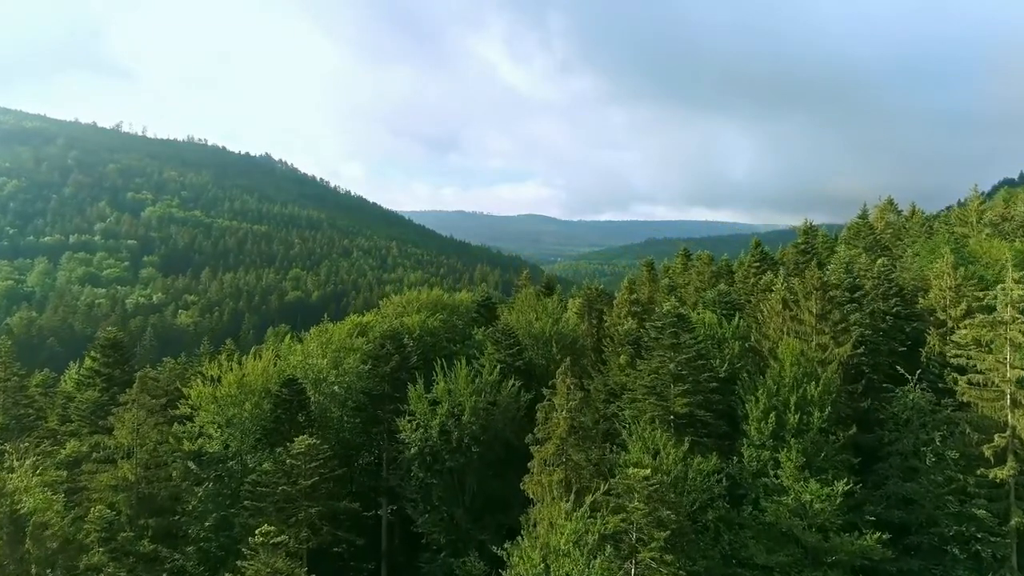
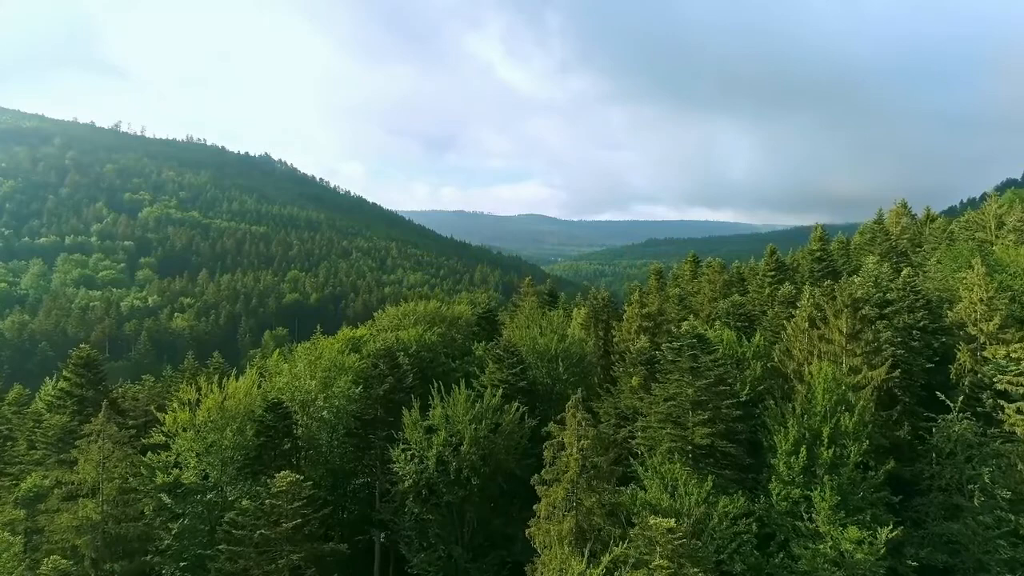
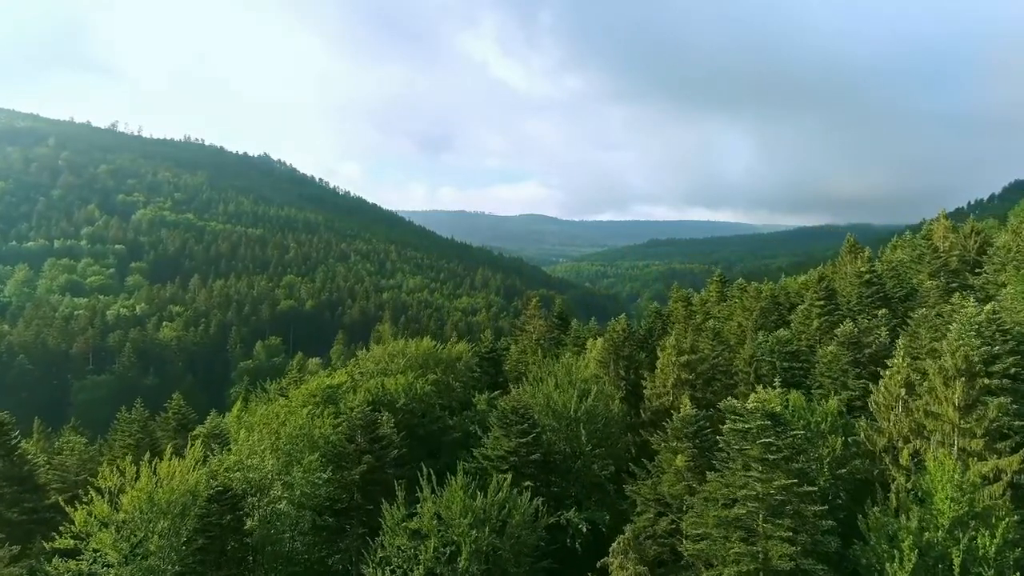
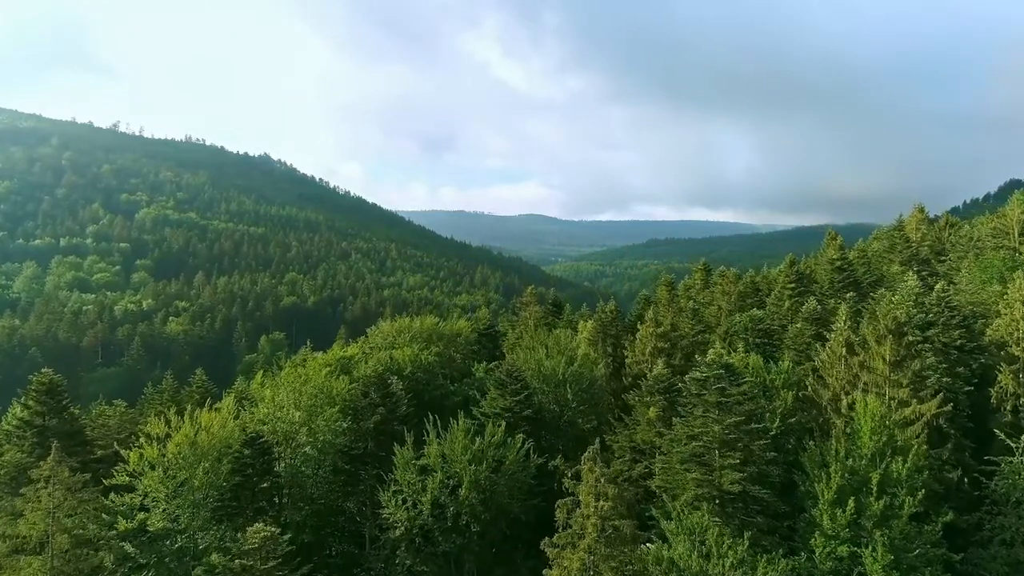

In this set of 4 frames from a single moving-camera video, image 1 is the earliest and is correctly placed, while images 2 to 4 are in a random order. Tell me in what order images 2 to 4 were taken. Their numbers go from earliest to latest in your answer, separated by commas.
2, 4, 3
